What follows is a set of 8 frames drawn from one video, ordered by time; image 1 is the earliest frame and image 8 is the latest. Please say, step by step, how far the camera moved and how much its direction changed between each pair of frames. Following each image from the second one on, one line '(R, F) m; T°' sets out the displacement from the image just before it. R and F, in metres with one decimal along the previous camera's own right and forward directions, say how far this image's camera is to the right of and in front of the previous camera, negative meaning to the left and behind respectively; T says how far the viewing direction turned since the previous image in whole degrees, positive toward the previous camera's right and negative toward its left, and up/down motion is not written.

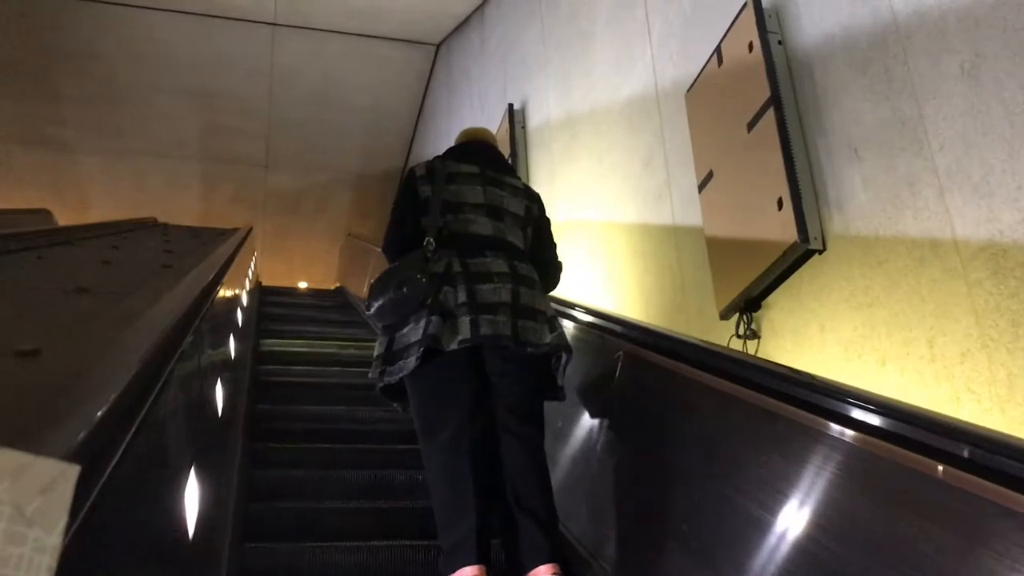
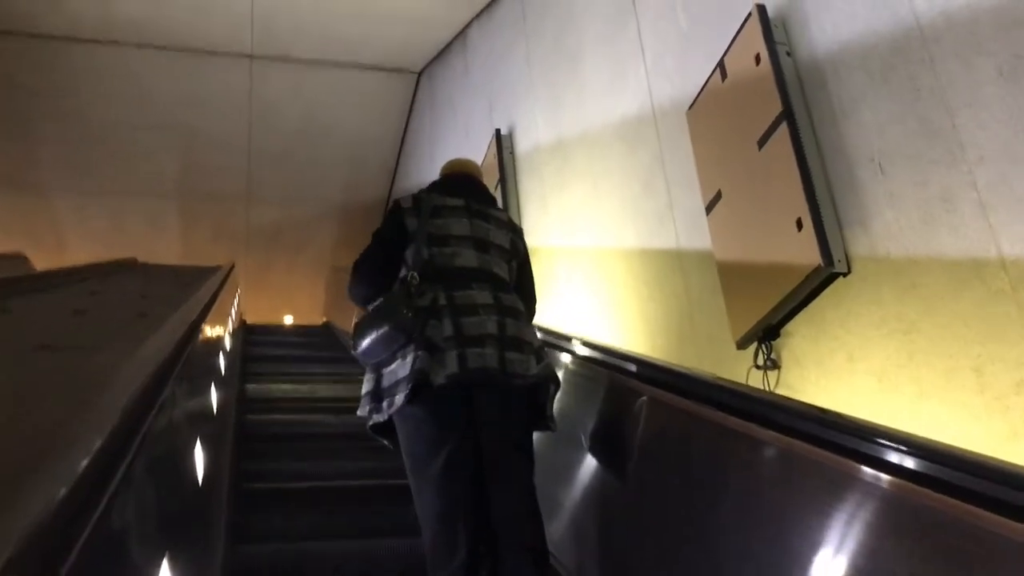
(0.0, +0.2) m; +1°
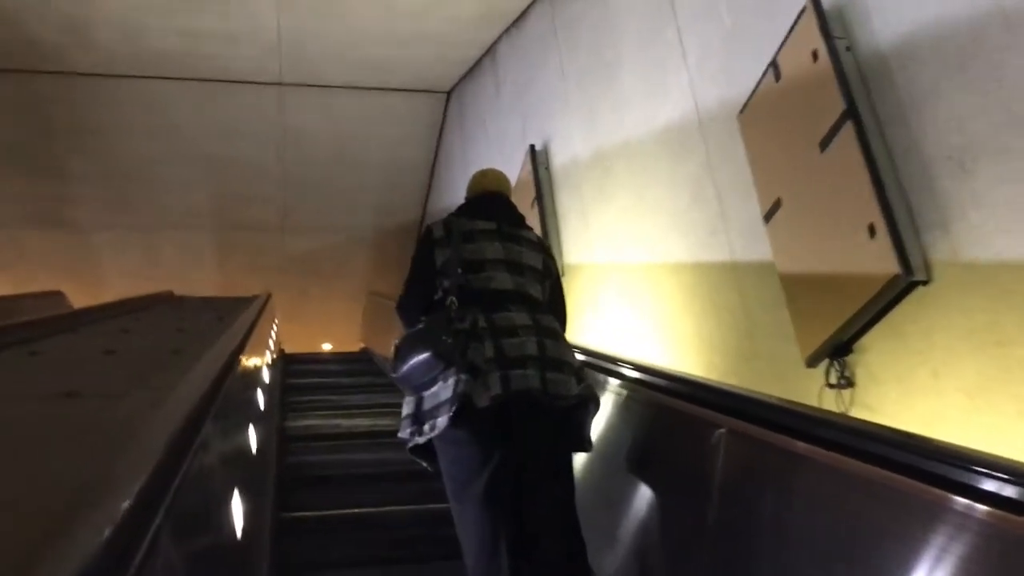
(0.0, +0.1) m; -3°
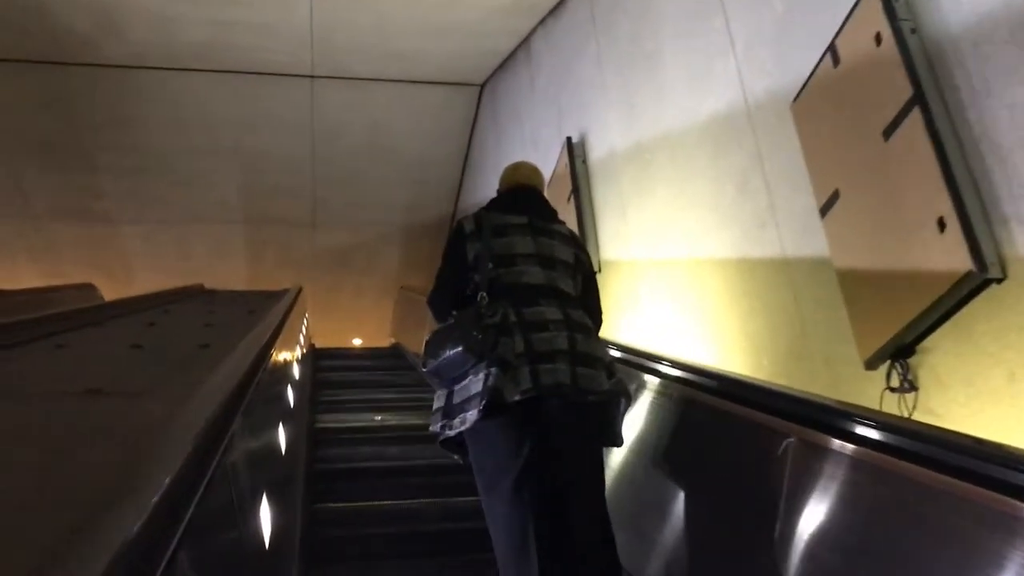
(0.0, +0.1) m; -2°
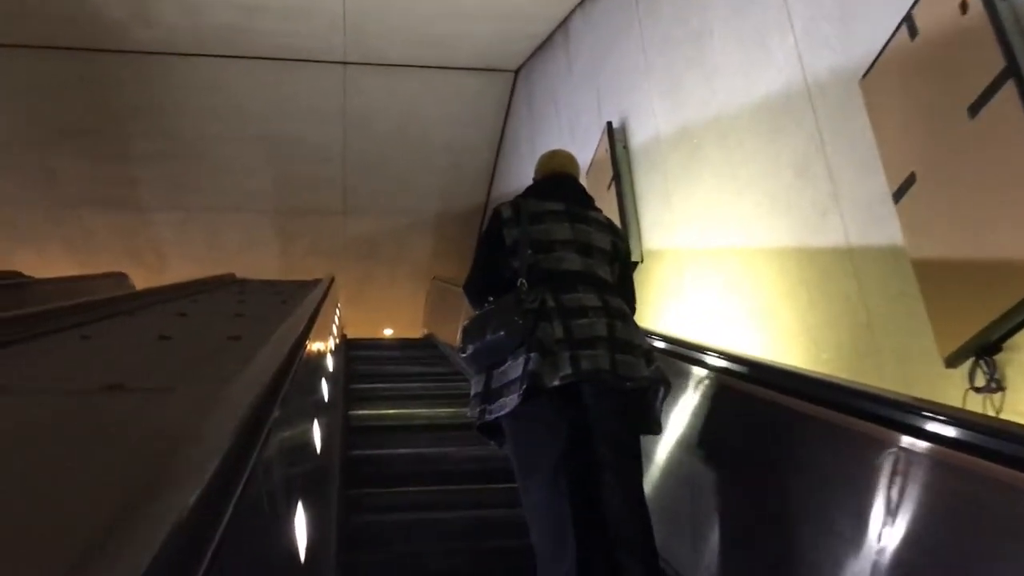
(0.0, +0.1) m; -2°
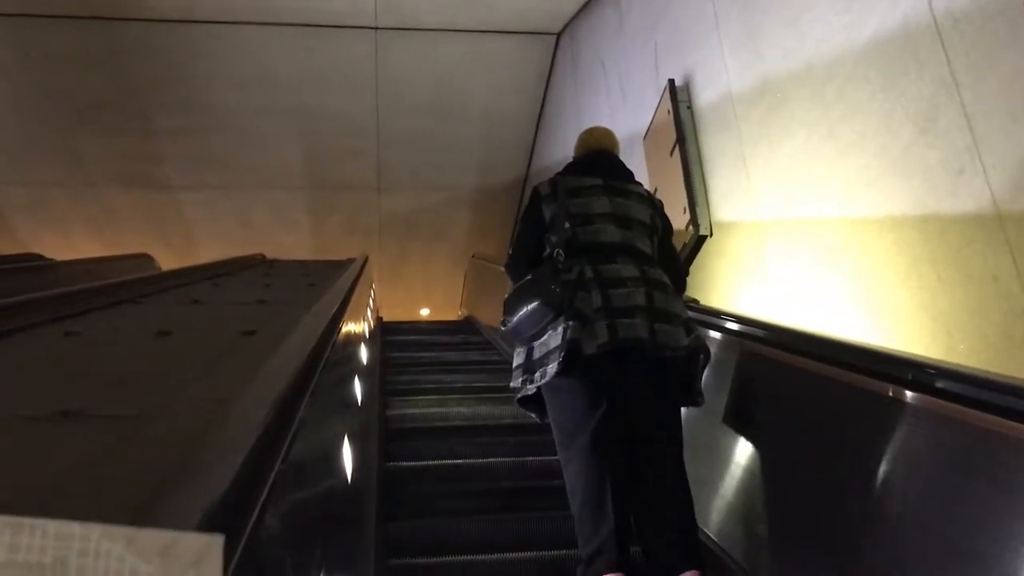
(-0.1, +0.4) m; -3°
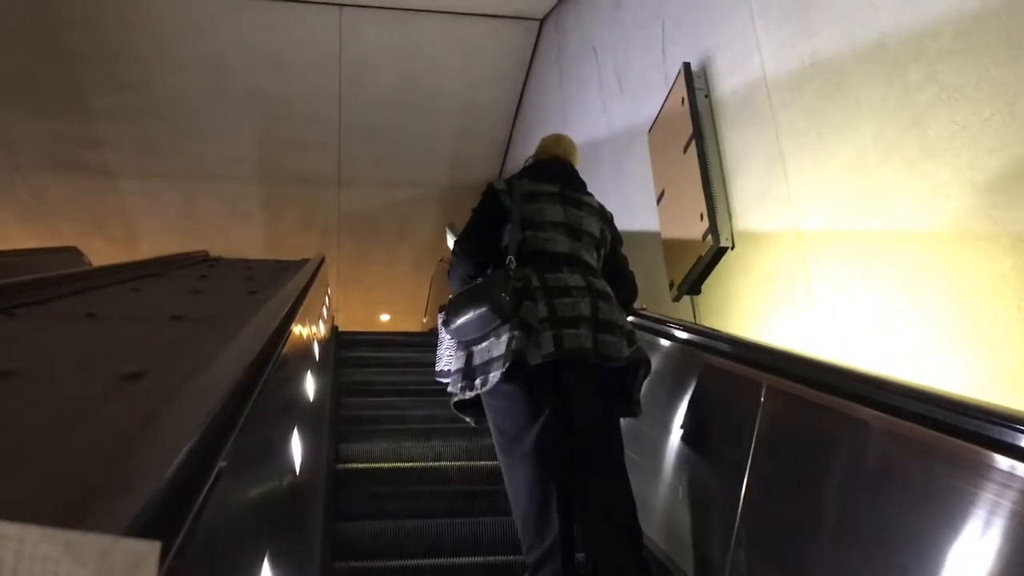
(-0.1, +0.6) m; +3°
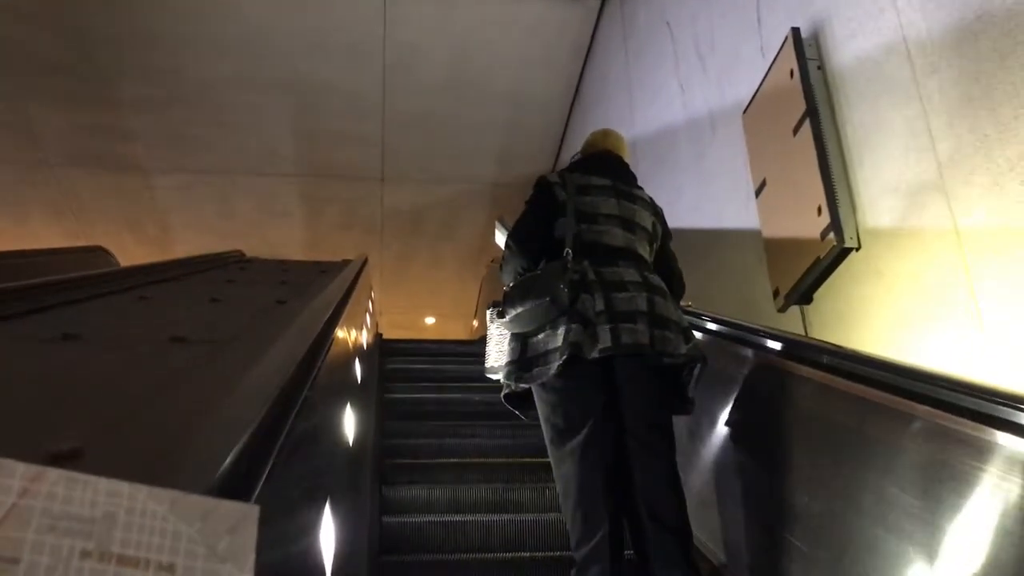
(-0.1, +0.5) m; -3°
